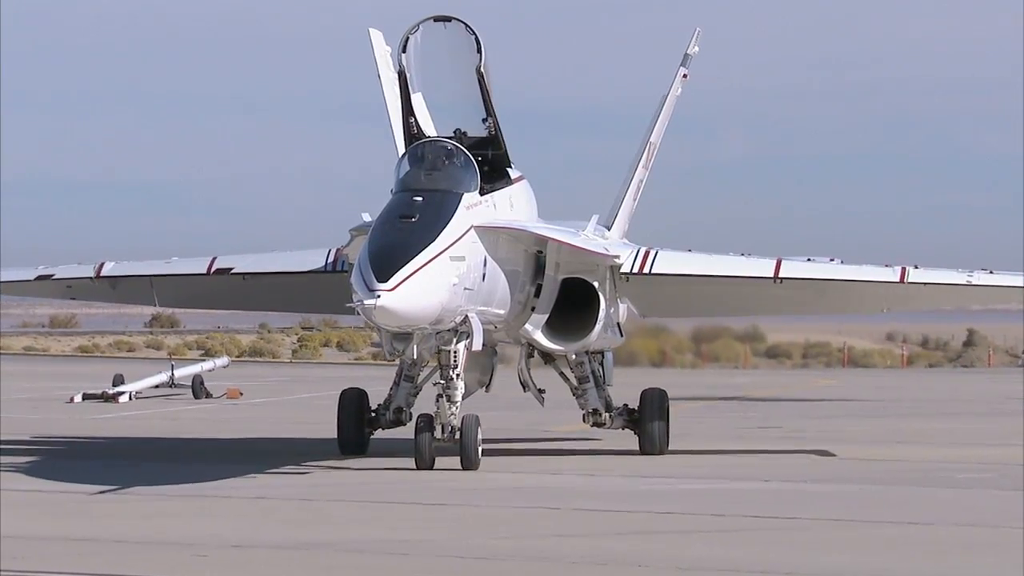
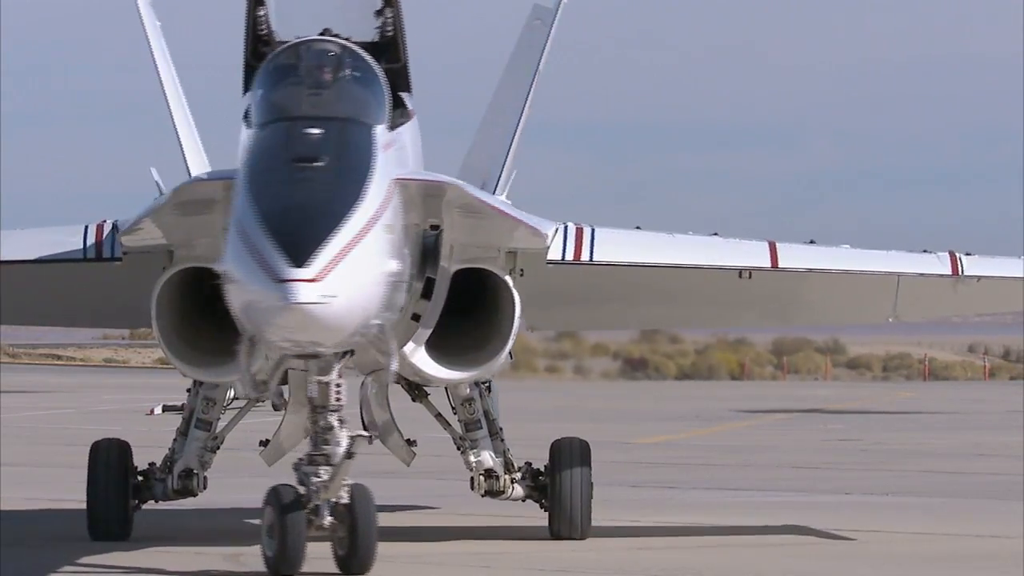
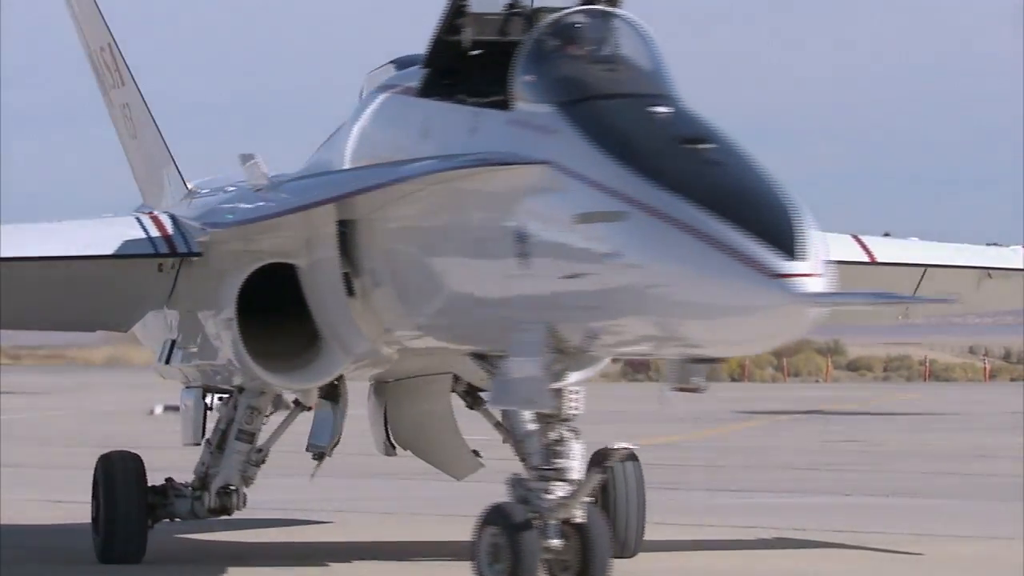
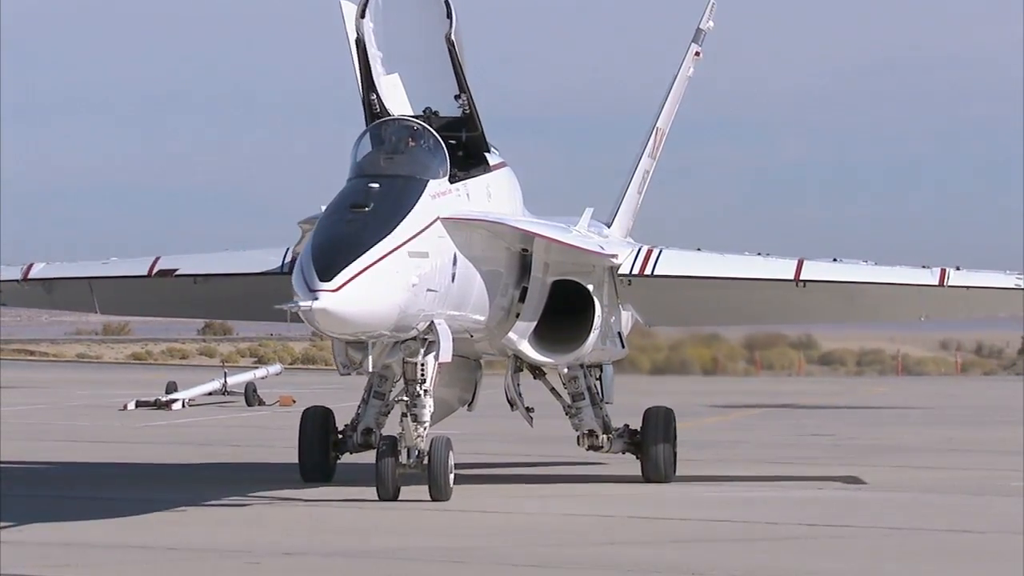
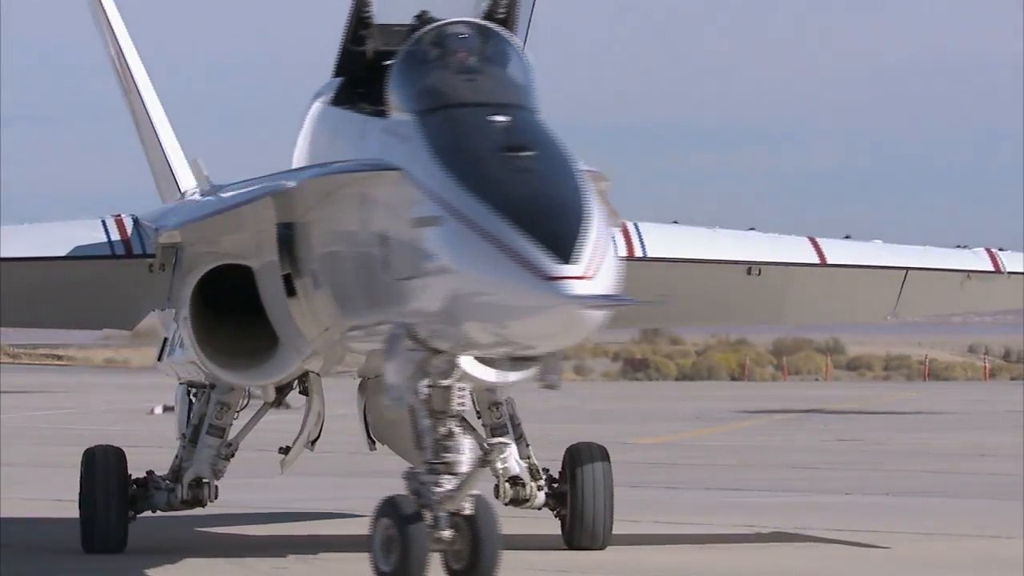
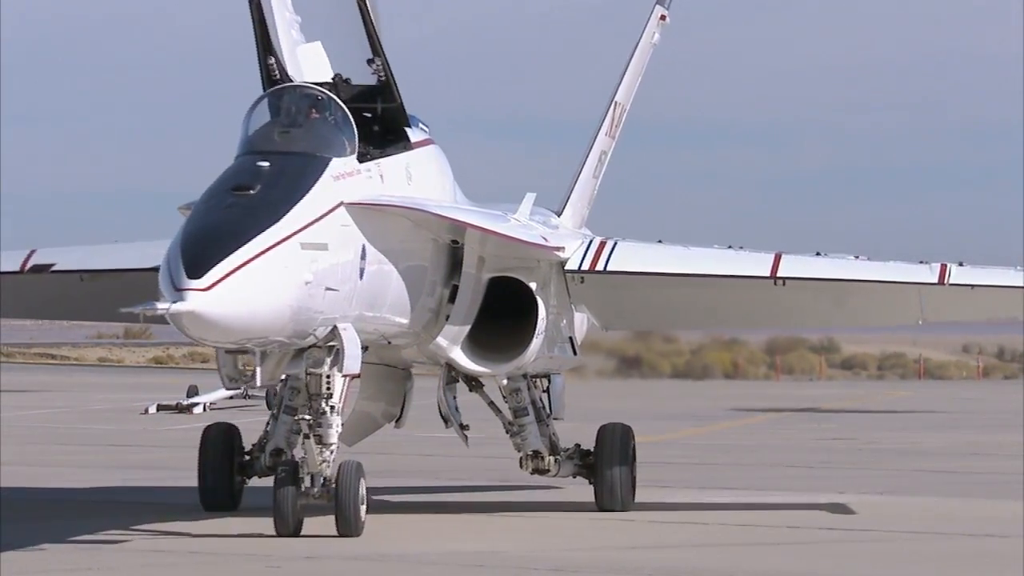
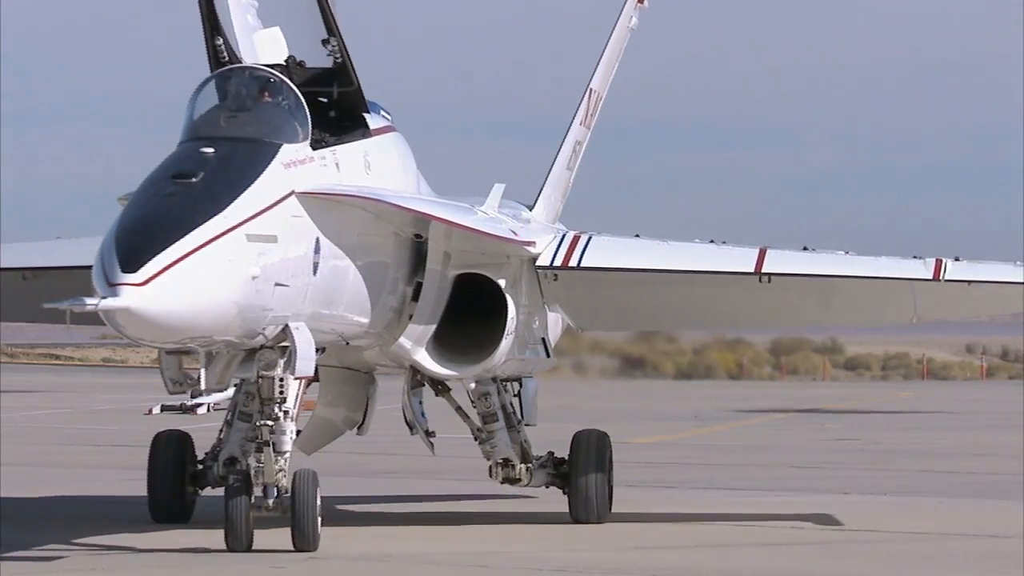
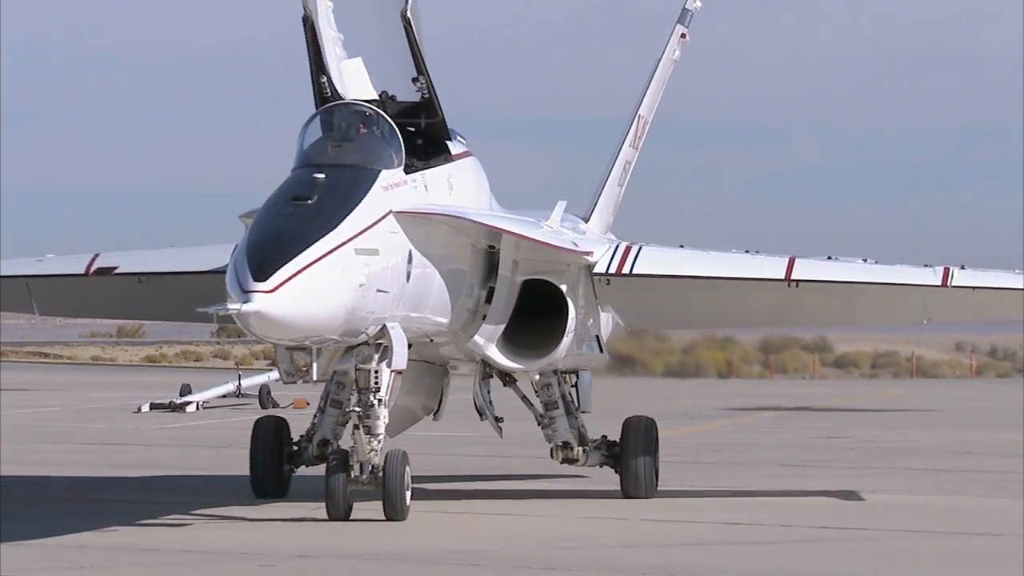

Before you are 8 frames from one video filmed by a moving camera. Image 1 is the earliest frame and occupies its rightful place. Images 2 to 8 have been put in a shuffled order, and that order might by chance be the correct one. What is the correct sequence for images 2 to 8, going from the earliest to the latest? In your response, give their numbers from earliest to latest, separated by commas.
4, 8, 6, 7, 2, 5, 3
